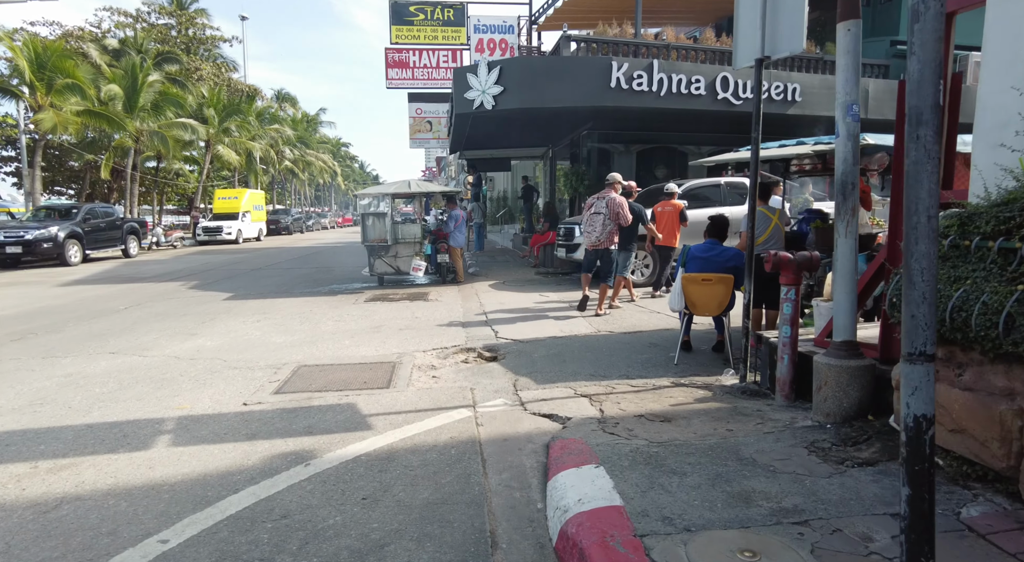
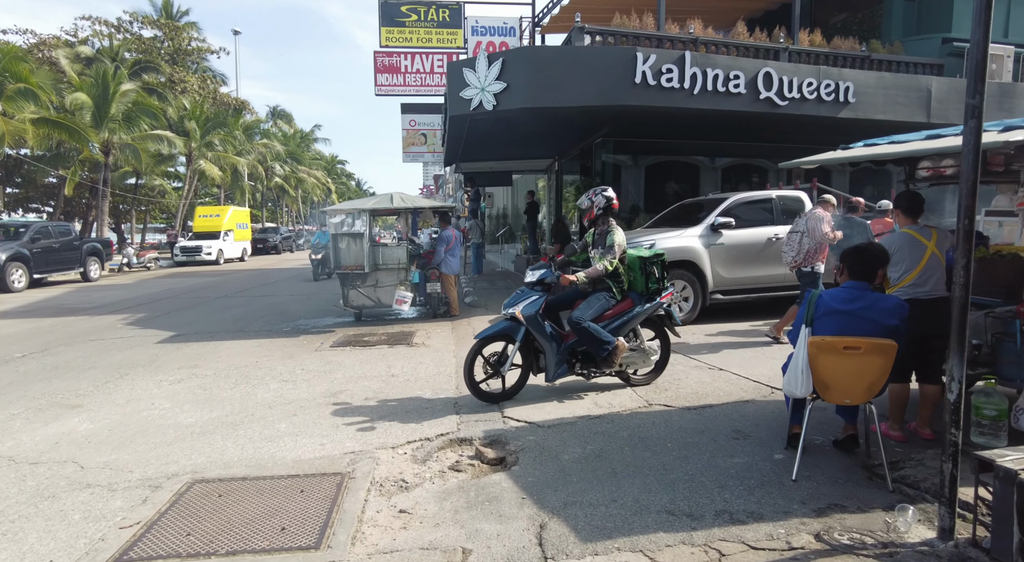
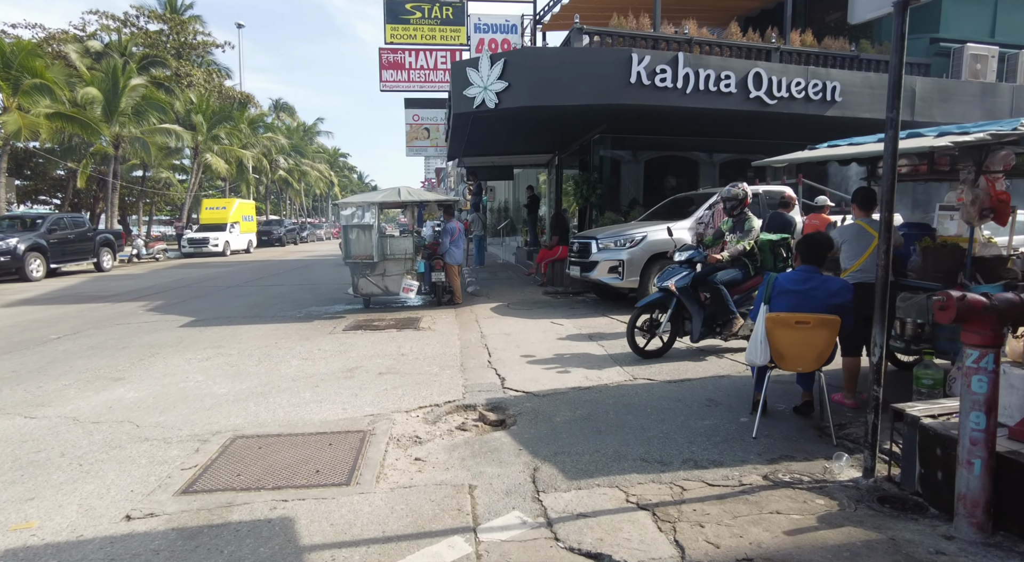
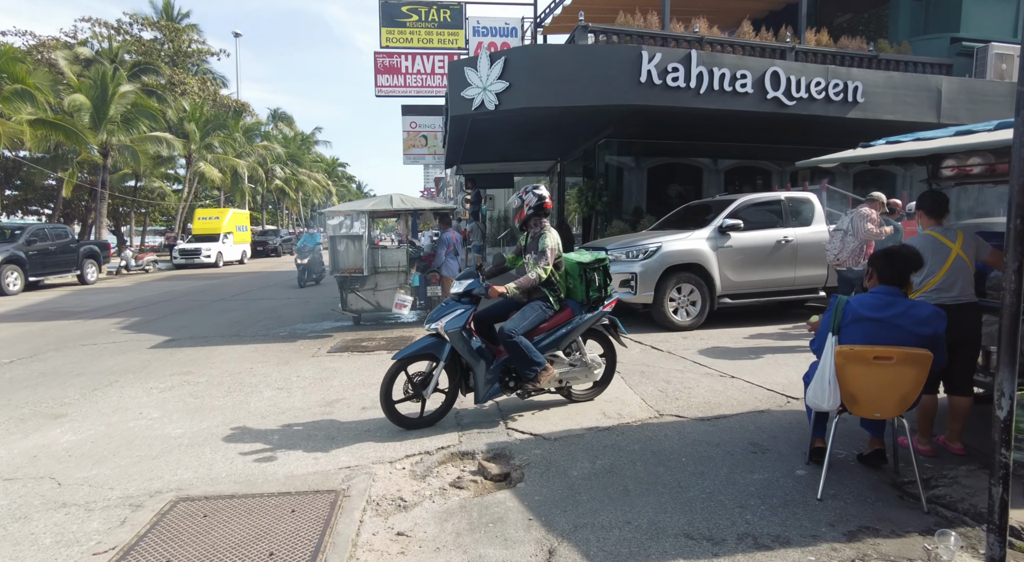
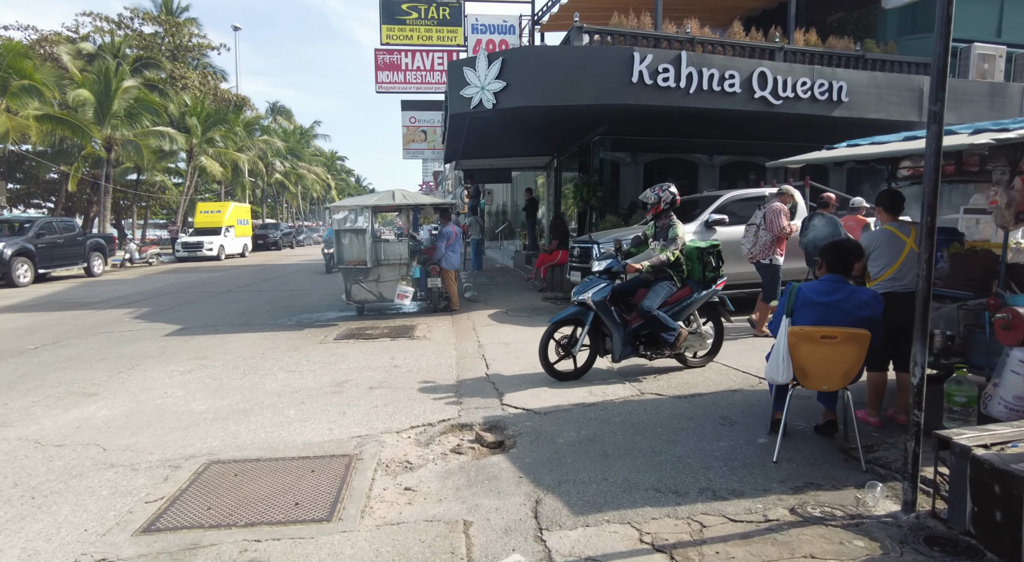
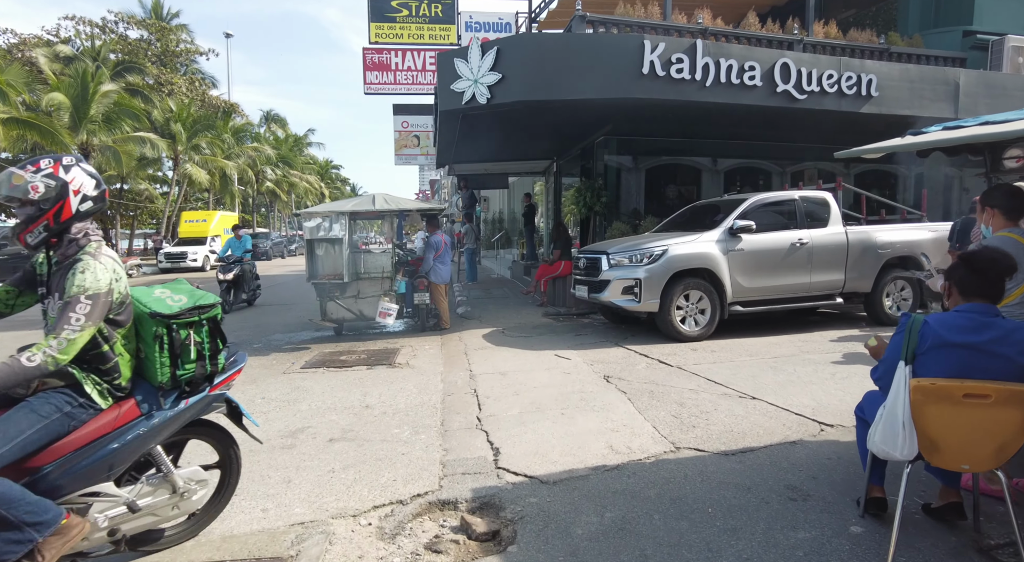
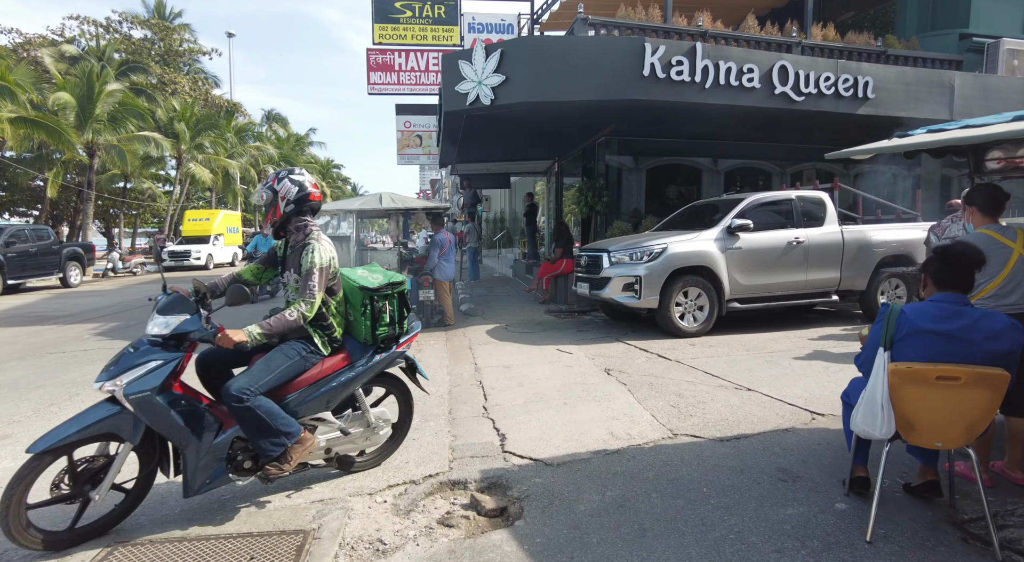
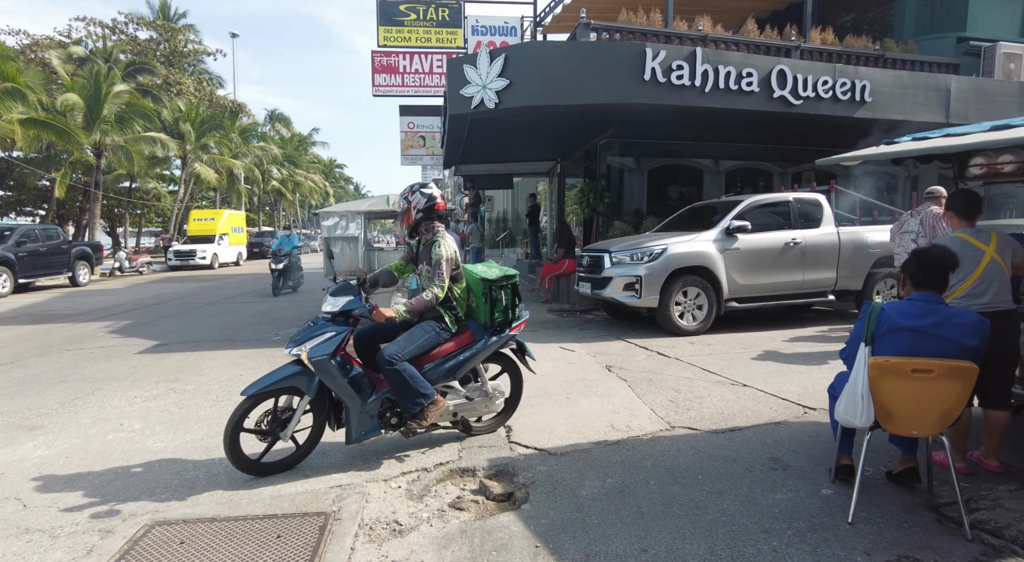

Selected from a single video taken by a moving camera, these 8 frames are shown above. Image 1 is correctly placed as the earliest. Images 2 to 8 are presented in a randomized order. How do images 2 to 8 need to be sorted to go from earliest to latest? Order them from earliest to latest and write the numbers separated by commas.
3, 5, 2, 4, 8, 7, 6
